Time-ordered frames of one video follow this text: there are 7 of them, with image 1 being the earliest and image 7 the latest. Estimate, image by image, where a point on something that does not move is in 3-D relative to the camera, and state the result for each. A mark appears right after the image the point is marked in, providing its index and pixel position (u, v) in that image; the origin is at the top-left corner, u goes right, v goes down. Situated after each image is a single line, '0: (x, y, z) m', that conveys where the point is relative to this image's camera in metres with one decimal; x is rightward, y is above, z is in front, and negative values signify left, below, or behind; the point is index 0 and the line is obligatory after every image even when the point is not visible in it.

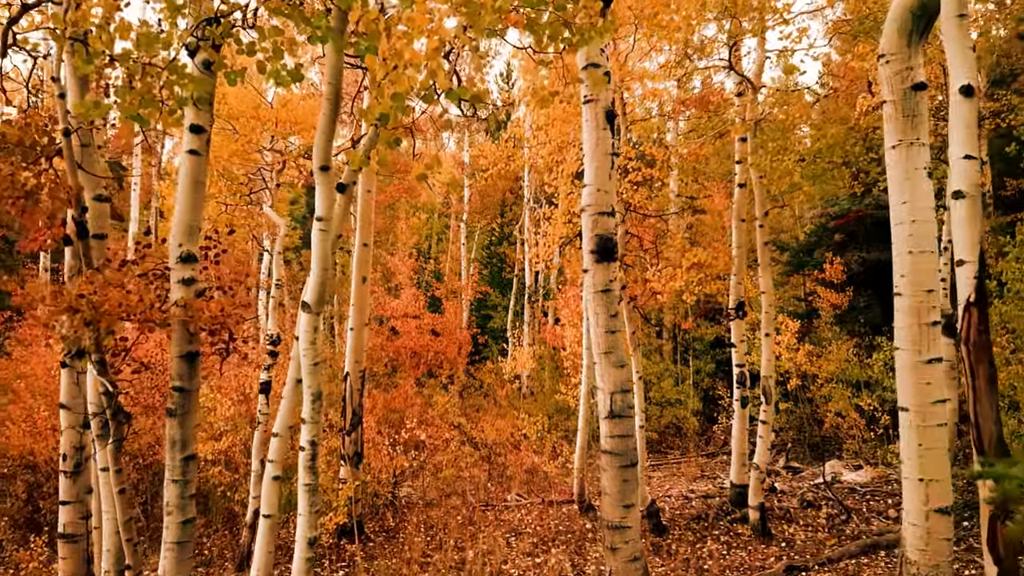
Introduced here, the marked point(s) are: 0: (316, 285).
0: (-1.4, 0.0, +3.8) m
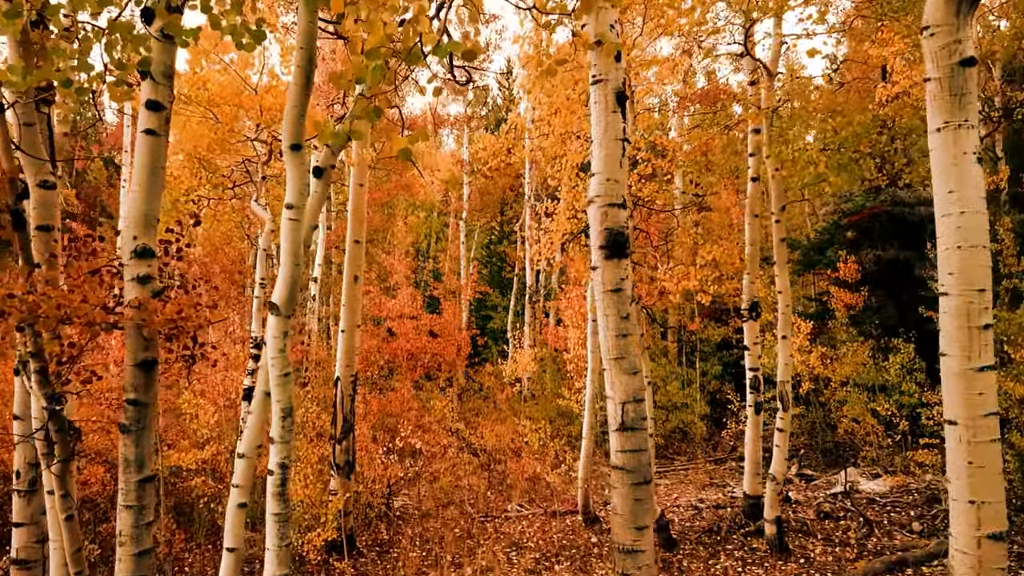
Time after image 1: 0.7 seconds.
0: (-1.4, 0.0, +3.3) m
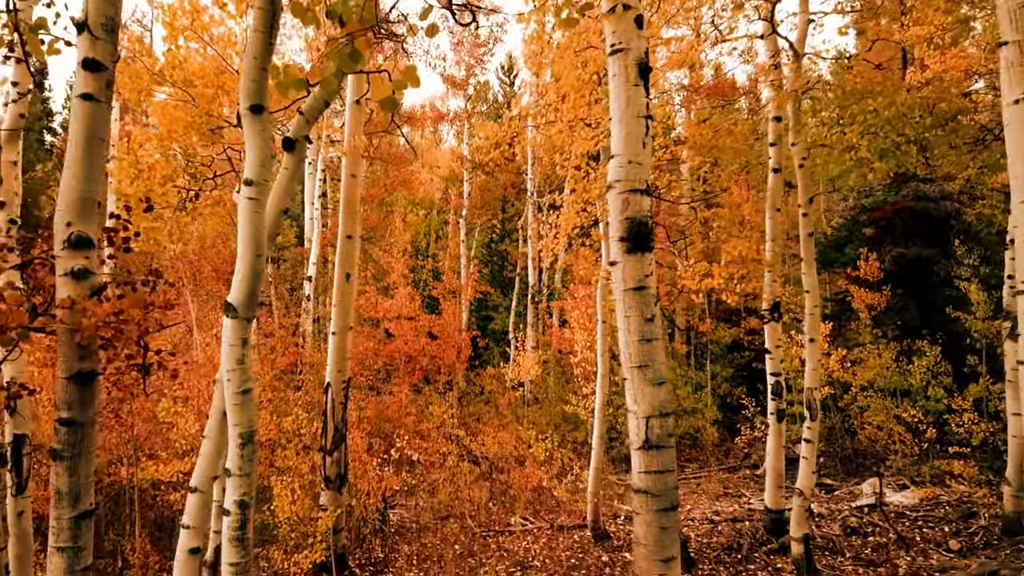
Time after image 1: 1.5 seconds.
0: (-1.3, 0.0, +2.6) m
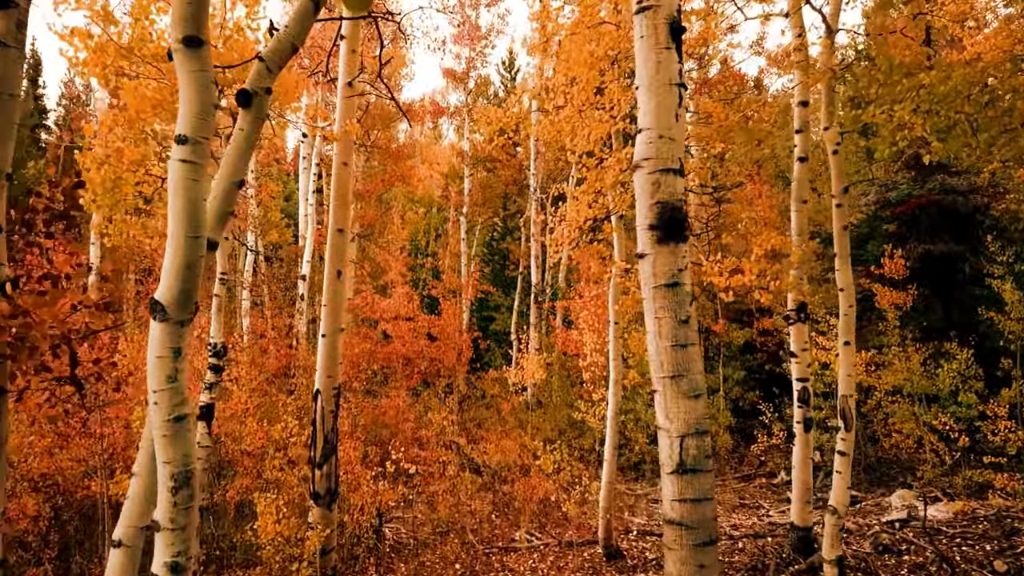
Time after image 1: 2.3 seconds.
0: (-1.2, +0.1, +2.0) m
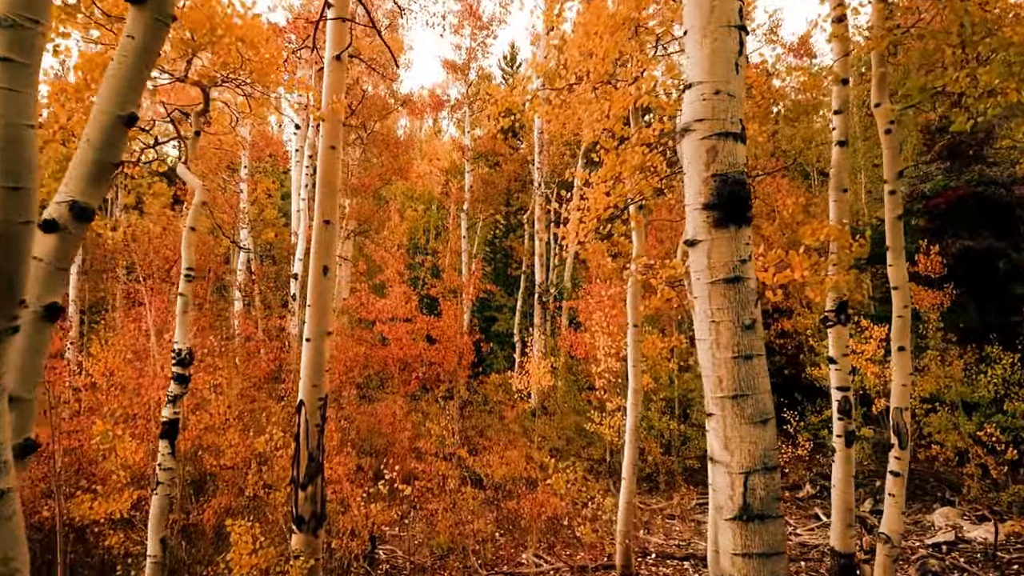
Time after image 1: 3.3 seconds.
0: (-1.2, +0.1, +1.2) m
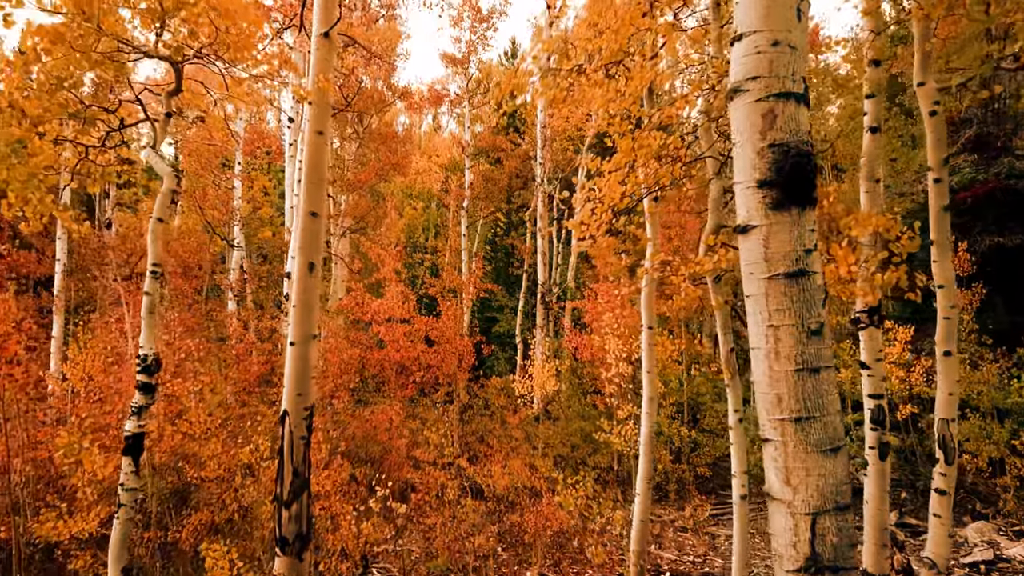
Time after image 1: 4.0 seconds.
0: (-1.1, +0.1, +0.6) m
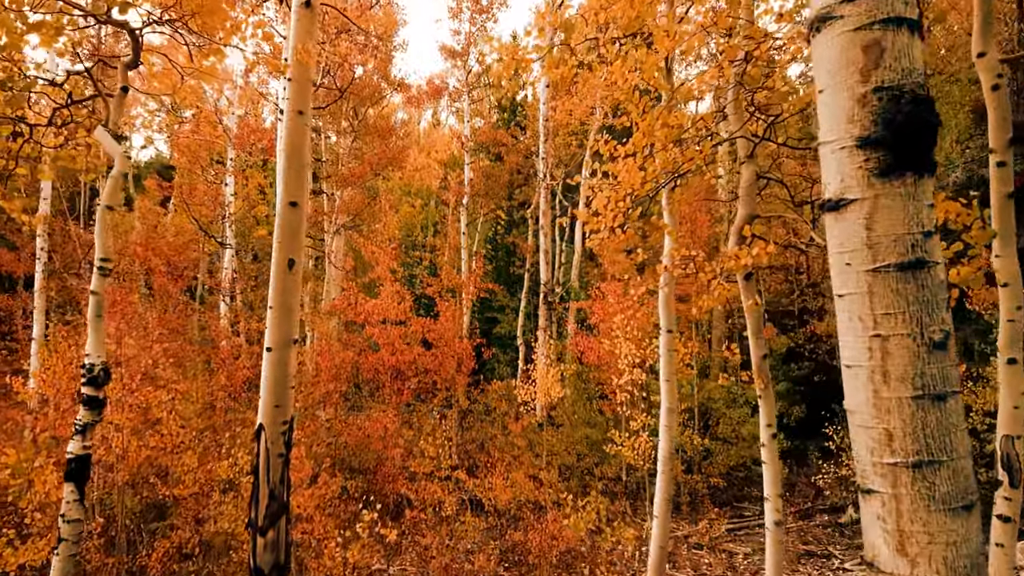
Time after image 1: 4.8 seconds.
0: (-1.1, +0.1, -0.1) m
